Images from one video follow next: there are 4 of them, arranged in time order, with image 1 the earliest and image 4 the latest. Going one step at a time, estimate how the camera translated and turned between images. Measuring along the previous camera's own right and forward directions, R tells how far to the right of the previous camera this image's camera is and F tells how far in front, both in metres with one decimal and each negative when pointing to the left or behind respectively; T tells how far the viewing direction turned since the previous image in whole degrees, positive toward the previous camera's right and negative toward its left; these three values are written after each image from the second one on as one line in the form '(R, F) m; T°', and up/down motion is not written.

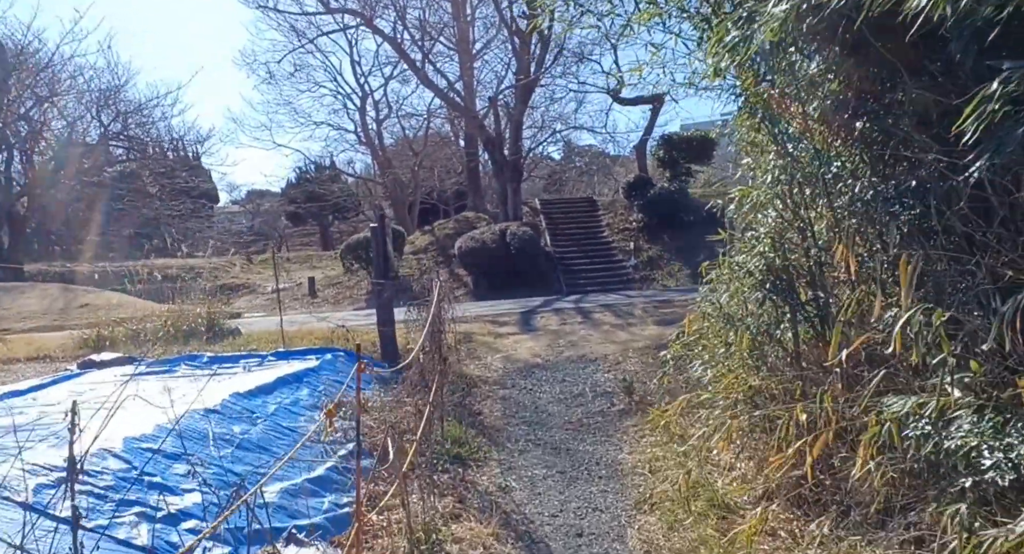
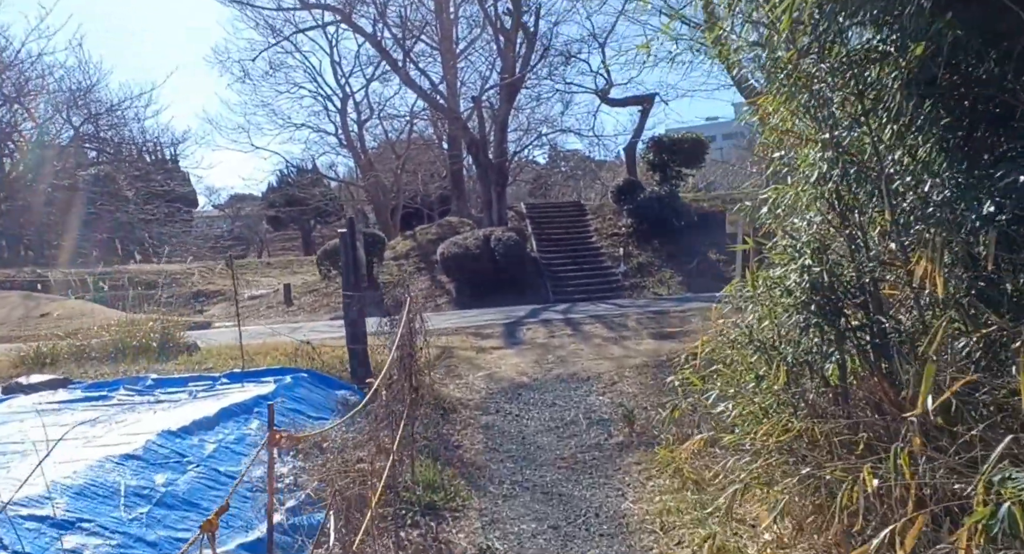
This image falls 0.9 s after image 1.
(0.0, +0.9) m; +1°
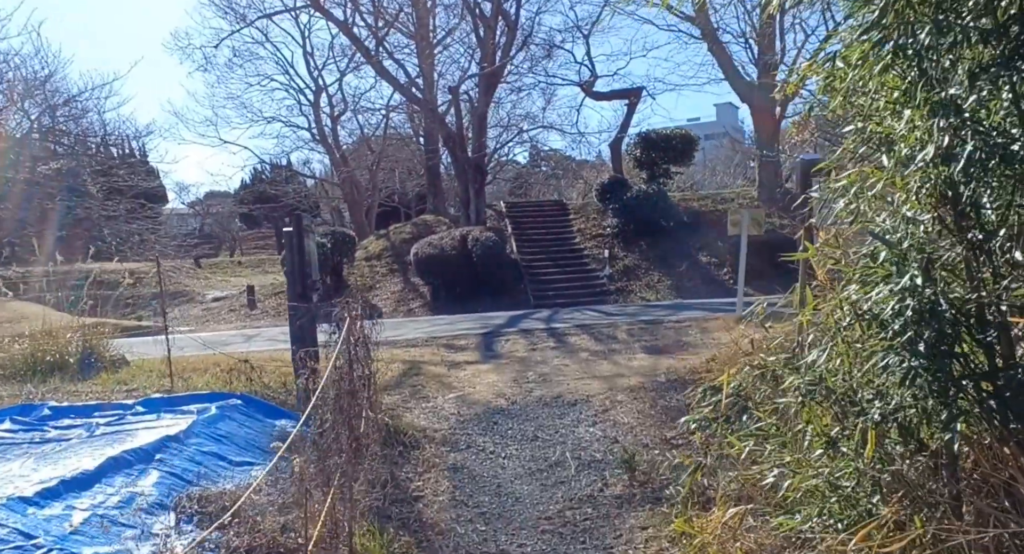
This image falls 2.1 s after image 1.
(0.0, +1.1) m; +2°
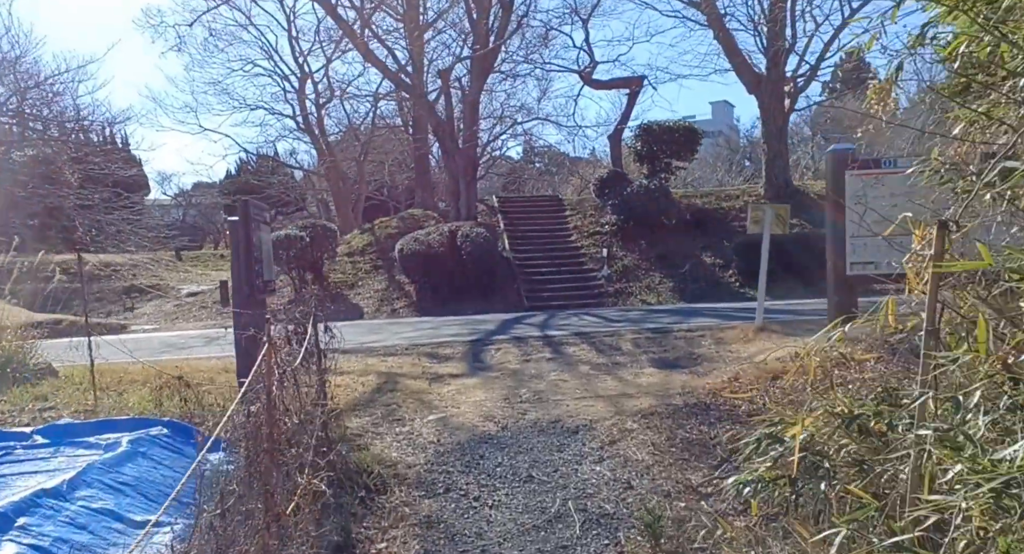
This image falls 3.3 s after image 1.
(0.0, +1.1) m; +1°
